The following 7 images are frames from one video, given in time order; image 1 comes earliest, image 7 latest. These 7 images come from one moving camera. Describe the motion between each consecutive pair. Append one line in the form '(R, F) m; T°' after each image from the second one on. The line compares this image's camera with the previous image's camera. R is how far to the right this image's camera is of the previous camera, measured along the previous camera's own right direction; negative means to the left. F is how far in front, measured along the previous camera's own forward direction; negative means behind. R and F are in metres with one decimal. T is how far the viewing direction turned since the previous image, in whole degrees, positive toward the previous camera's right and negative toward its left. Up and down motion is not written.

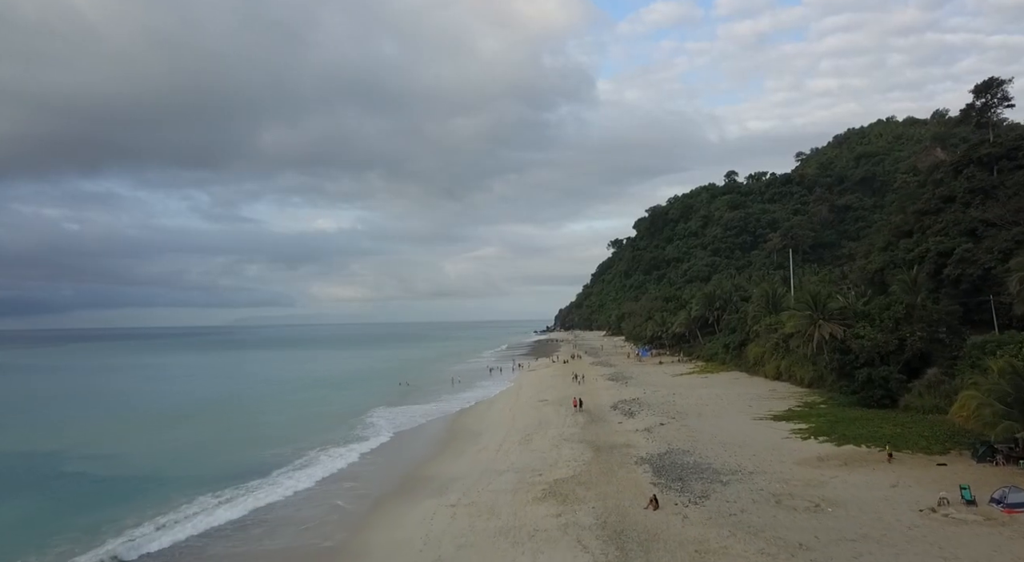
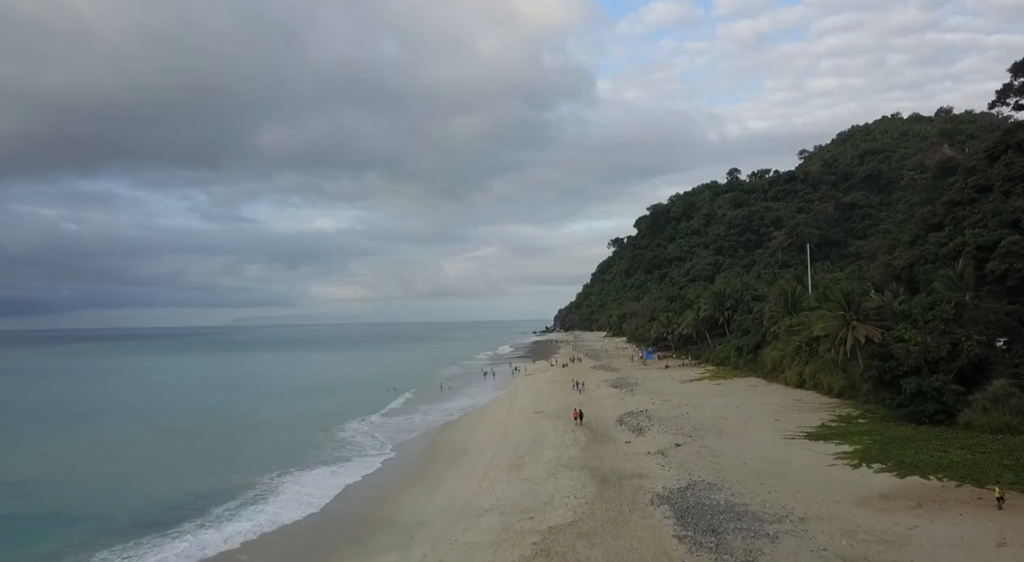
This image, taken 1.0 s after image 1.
(+0.3, +3.0) m; 0°
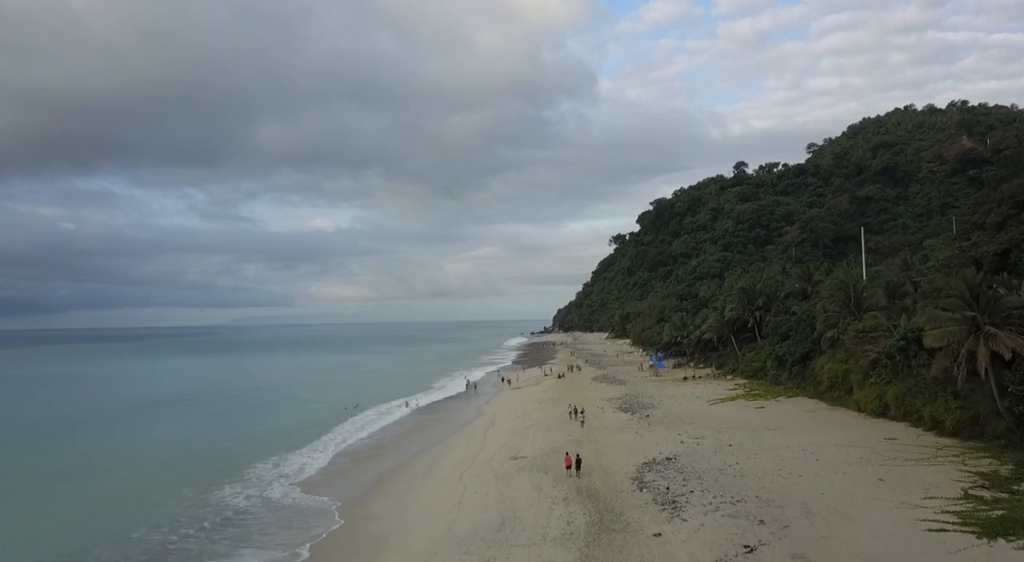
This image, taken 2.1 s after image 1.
(+0.8, +7.3) m; 0°
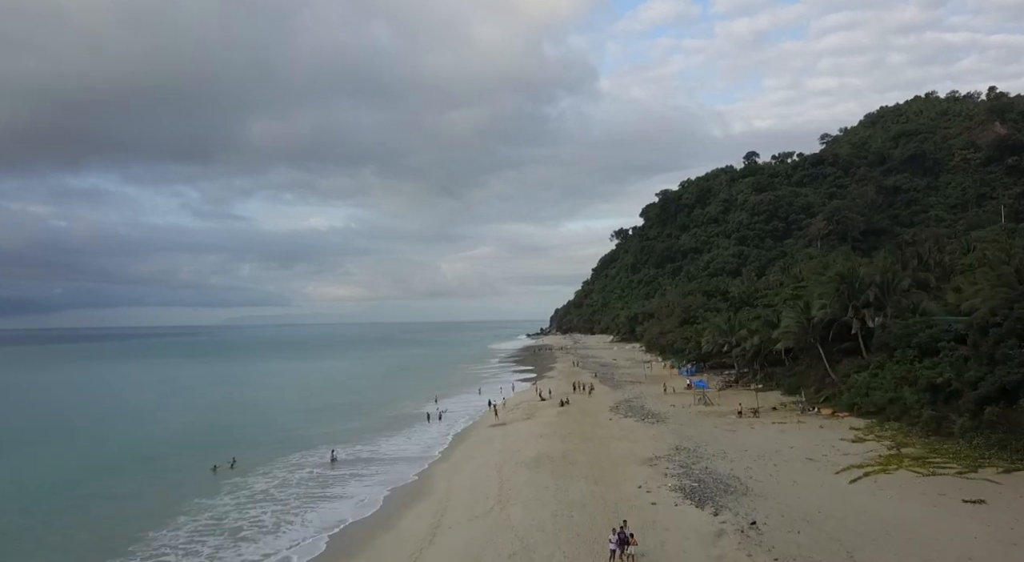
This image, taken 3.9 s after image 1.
(+0.6, +11.6) m; 0°
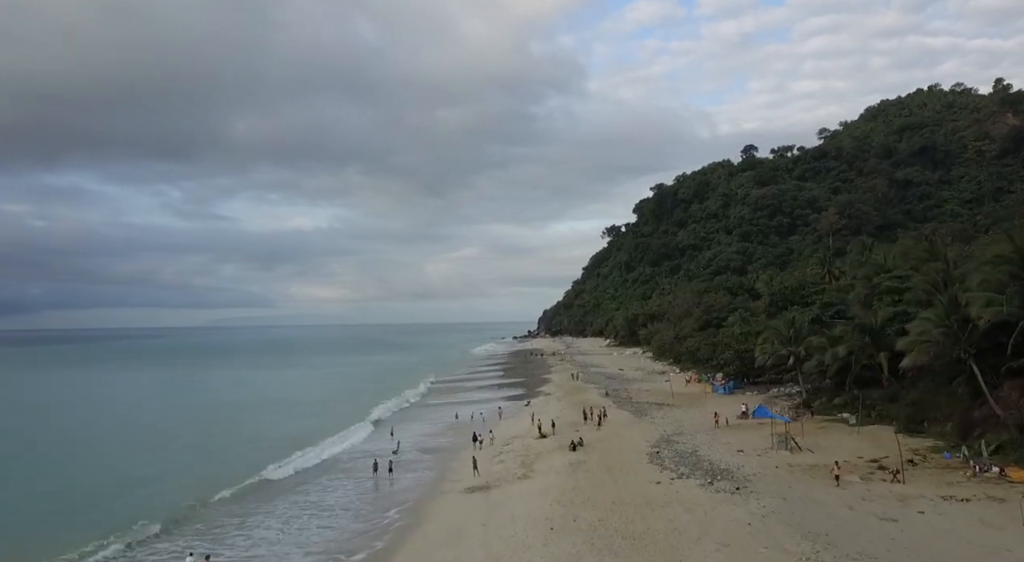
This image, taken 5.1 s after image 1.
(0.0, +8.5) m; +1°
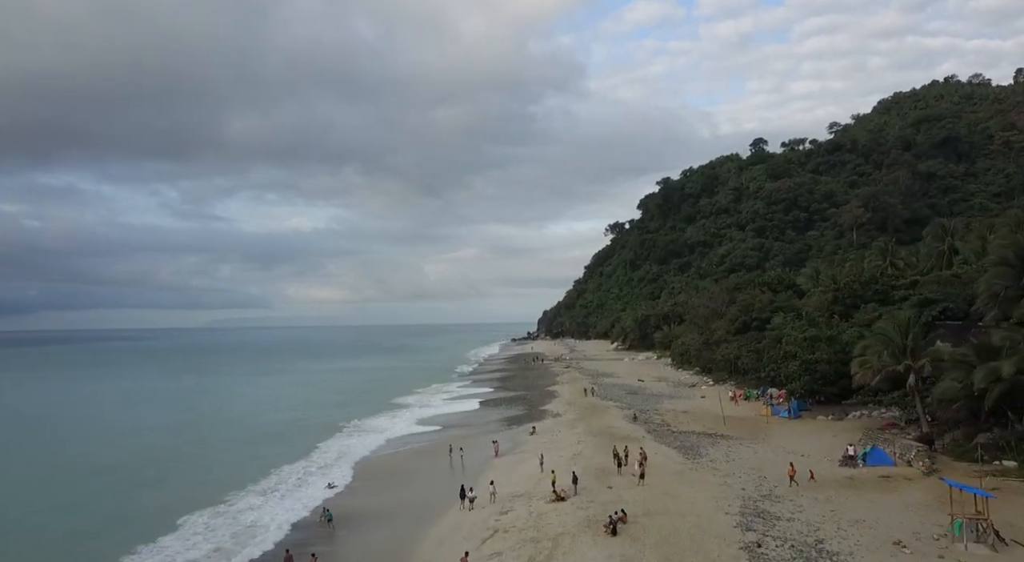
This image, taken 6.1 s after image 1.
(-0.1, +6.8) m; 0°
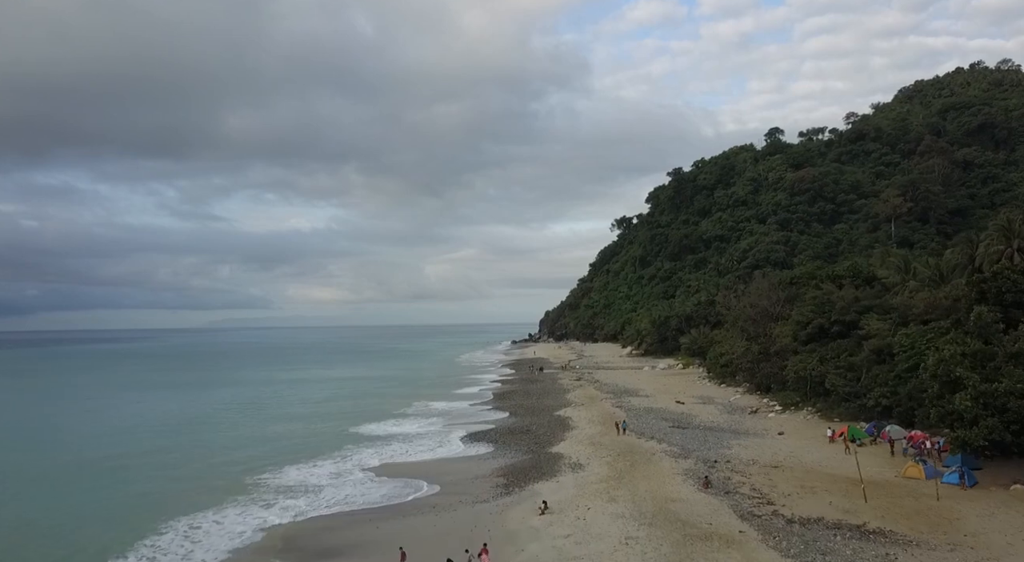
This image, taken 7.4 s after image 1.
(0.0, +8.5) m; 0°
